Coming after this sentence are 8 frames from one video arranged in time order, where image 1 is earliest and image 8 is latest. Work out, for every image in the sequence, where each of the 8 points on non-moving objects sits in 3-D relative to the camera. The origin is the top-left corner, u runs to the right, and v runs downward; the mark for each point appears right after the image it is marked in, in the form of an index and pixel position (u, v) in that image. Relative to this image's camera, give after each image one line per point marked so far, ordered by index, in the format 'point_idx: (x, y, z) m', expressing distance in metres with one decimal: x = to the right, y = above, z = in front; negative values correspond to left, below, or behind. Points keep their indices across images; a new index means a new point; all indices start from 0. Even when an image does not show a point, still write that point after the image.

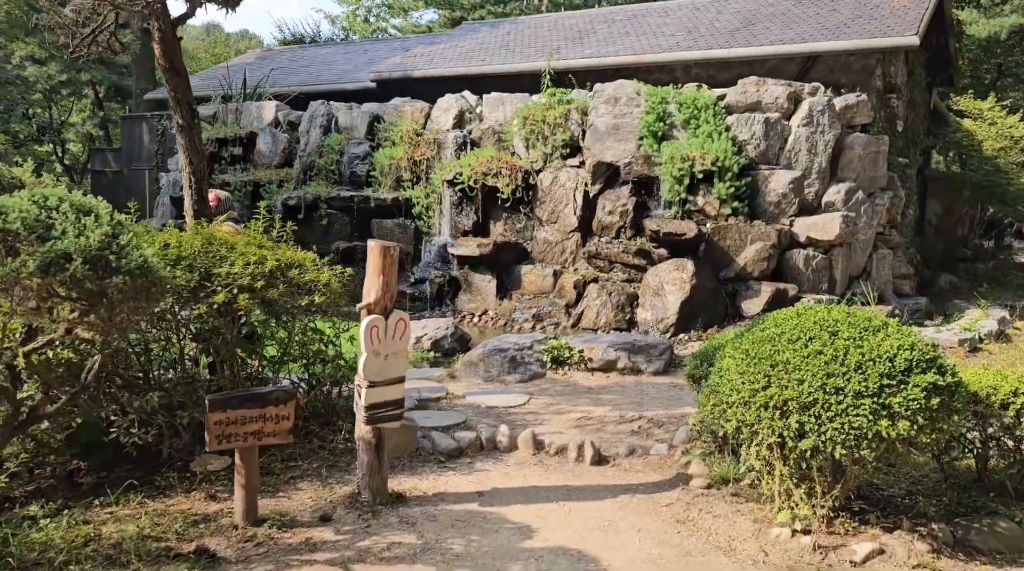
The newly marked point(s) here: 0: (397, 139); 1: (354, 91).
0: (-1.7, +2.2, +14.4) m
1: (-2.8, +3.4, +16.9) m
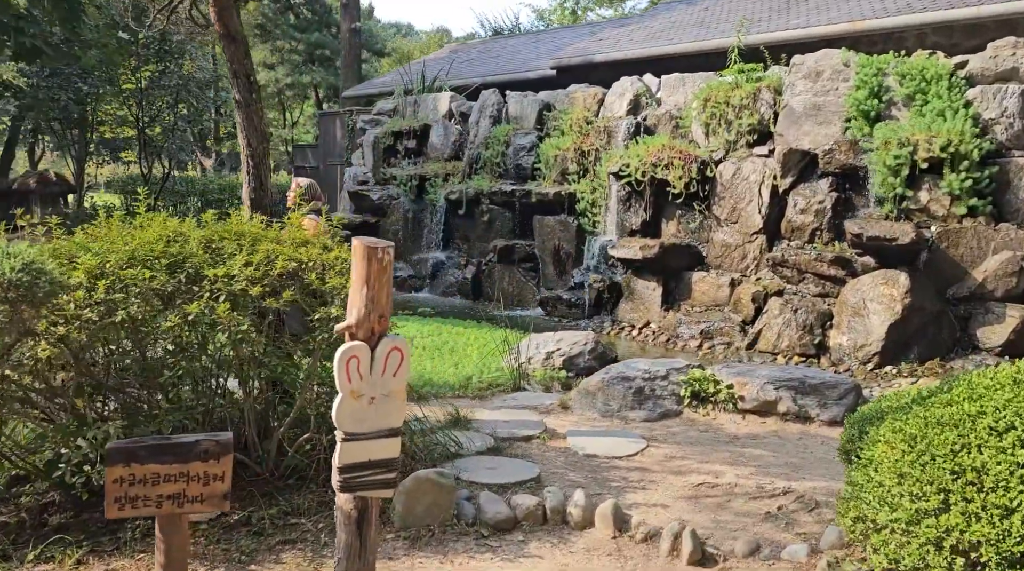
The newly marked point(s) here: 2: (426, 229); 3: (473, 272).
0: (+0.7, +2.2, +12.9) m
1: (+0.4, +3.4, +15.6) m
2: (-1.3, +0.9, +14.3) m
3: (-0.5, +0.2, +13.0) m
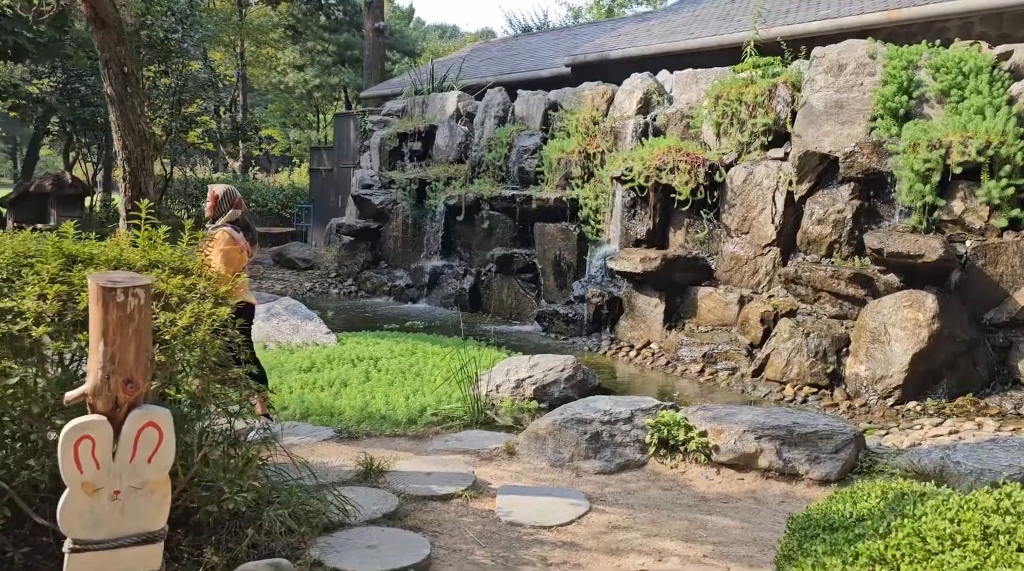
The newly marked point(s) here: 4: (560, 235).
0: (+0.8, +2.0, +11.9) m
1: (+0.6, +3.2, +14.6) m
2: (-1.2, +0.7, +13.5) m
3: (-0.5, +0.1, +12.1) m
4: (+0.6, +0.6, +11.2) m
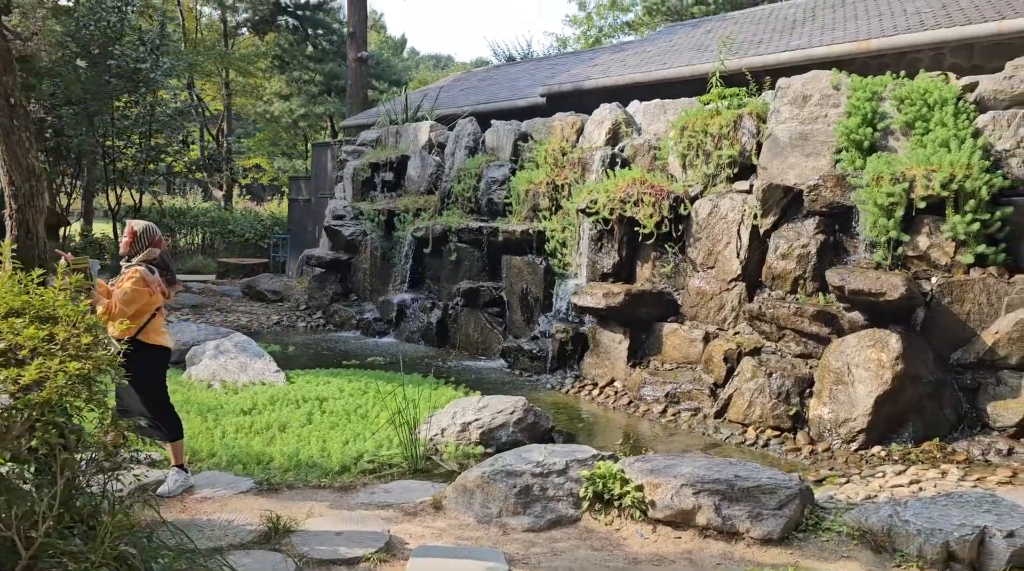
0: (+0.4, +1.6, +11.7) m
1: (+0.1, +2.7, +14.4) m
2: (-1.7, +0.2, +13.2) m
3: (-0.9, -0.4, +11.8) m
4: (+0.2, +0.2, +10.9) m
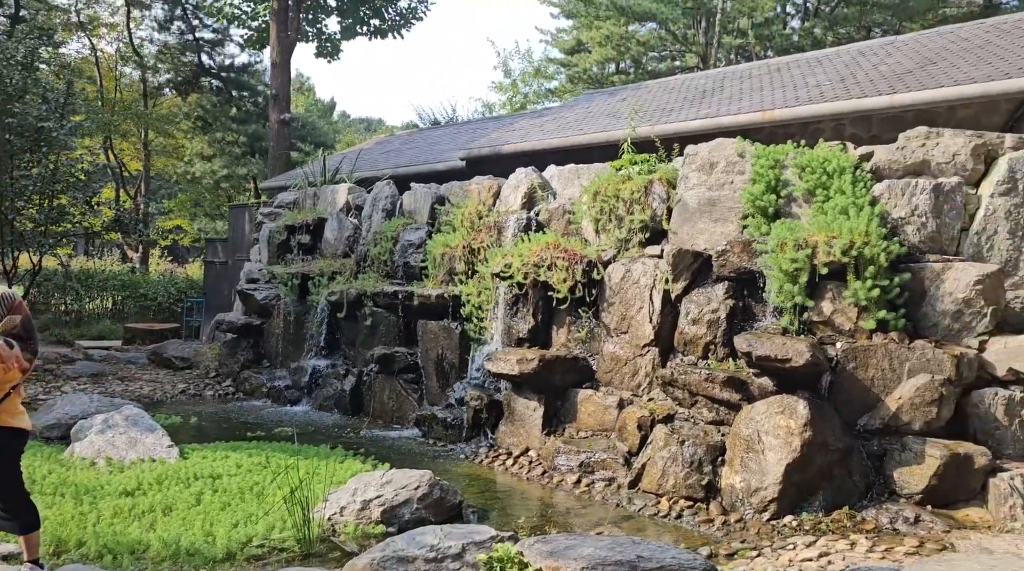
0: (-0.7, +0.8, +11.6) m
1: (-1.1, +1.7, +14.3) m
2: (-2.8, -0.7, +12.8) m
3: (-1.9, -1.2, +11.5) m
4: (-0.8, -0.5, +10.7) m
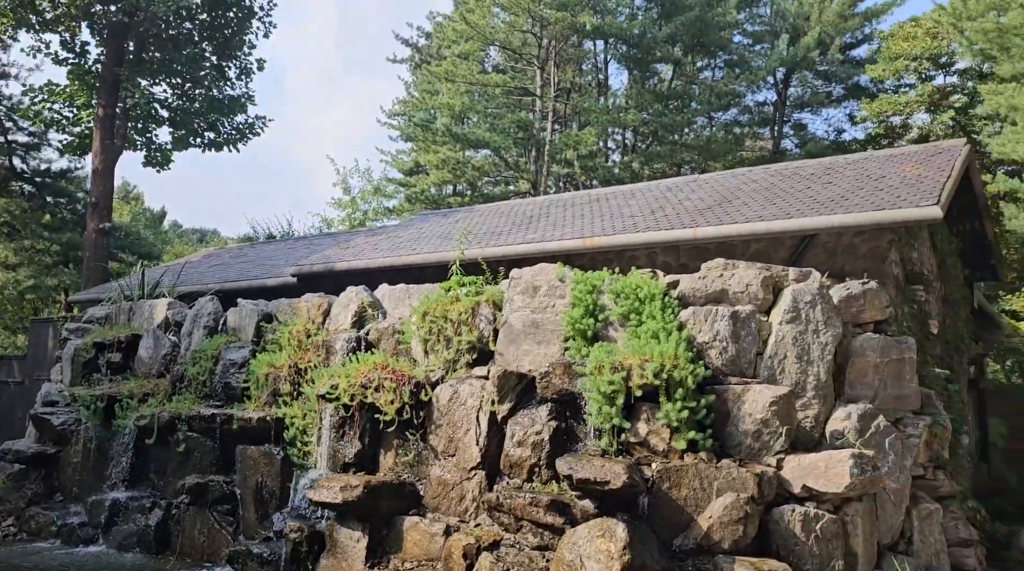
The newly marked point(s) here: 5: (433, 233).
0: (-2.7, -0.7, +11.3) m
1: (-3.6, 0.0, +14.0) m
2: (-5.0, -2.2, +12.0) m
3: (-3.9, -2.6, +10.8) m
4: (-2.7, -1.9, +10.2) m
5: (-1.2, +0.8, +13.7) m
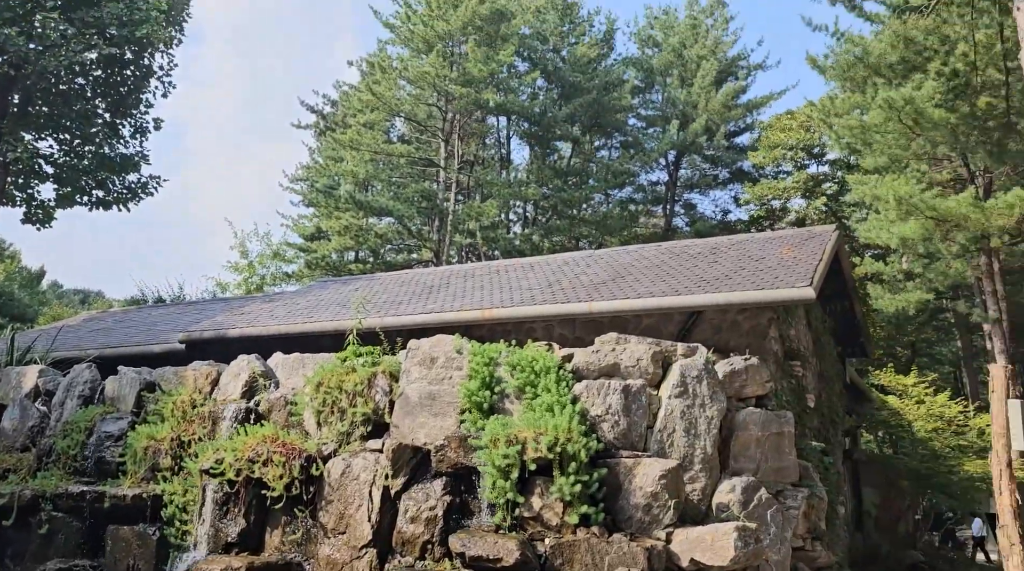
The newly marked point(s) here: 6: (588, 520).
0: (-3.9, -1.5, +10.9) m
1: (-5.1, -1.0, +13.6) m
2: (-6.3, -3.0, +11.2) m
3: (-5.1, -3.3, +10.1) m
4: (-3.8, -2.6, +9.8) m
5: (-2.6, -0.2, +13.5) m
6: (+0.6, -1.8, +7.4) m
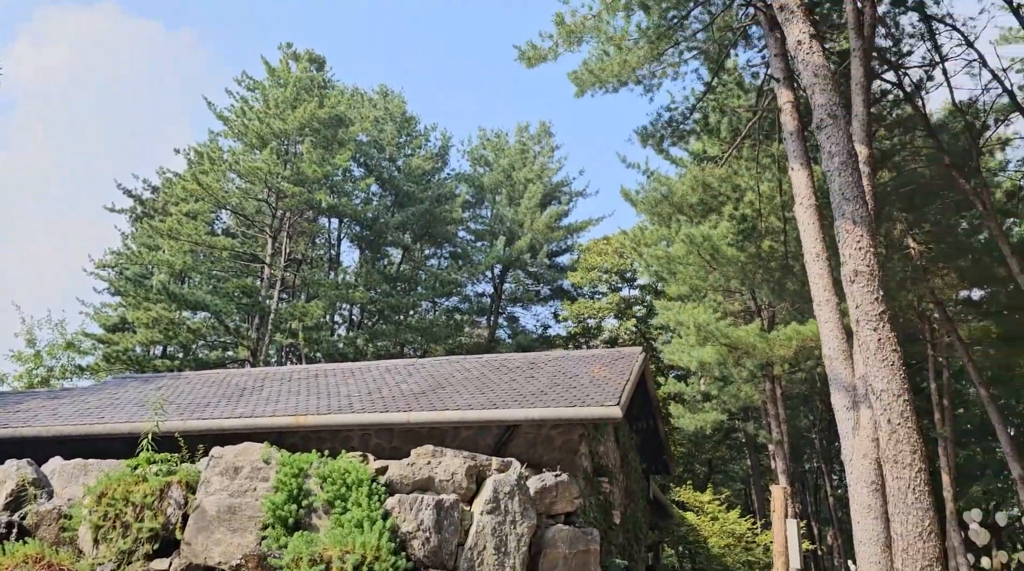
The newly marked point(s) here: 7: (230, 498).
0: (-5.9, -2.4, +9.8) m
1: (-7.5, -2.2, +12.3) m
2: (-8.3, -3.9, +9.5) m
3: (-7.0, -4.1, +8.6) m
4: (-5.6, -3.4, +8.6) m
5: (-5.0, -1.5, +12.8) m
6: (-0.8, -2.6, +7.1) m
7: (-2.4, -1.8, +8.2) m
